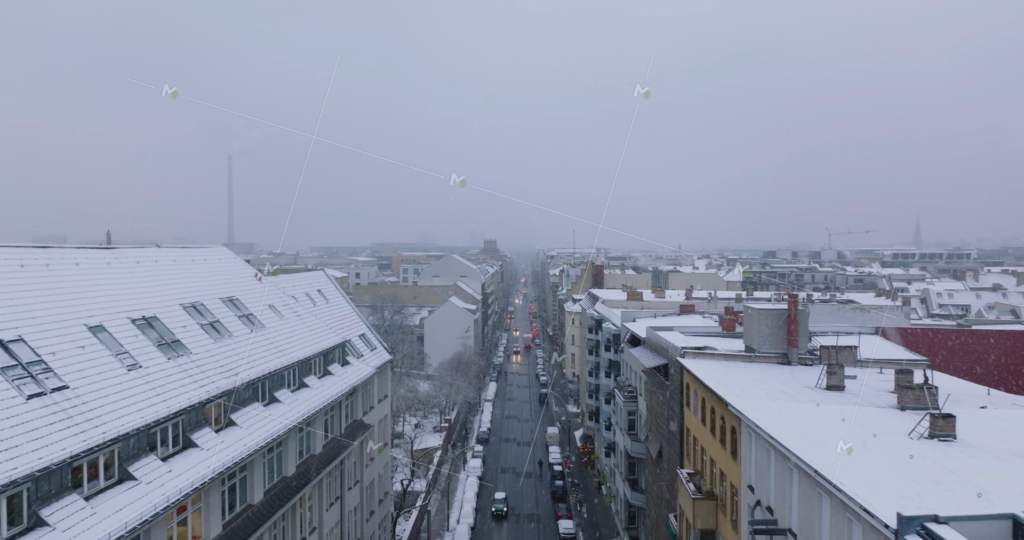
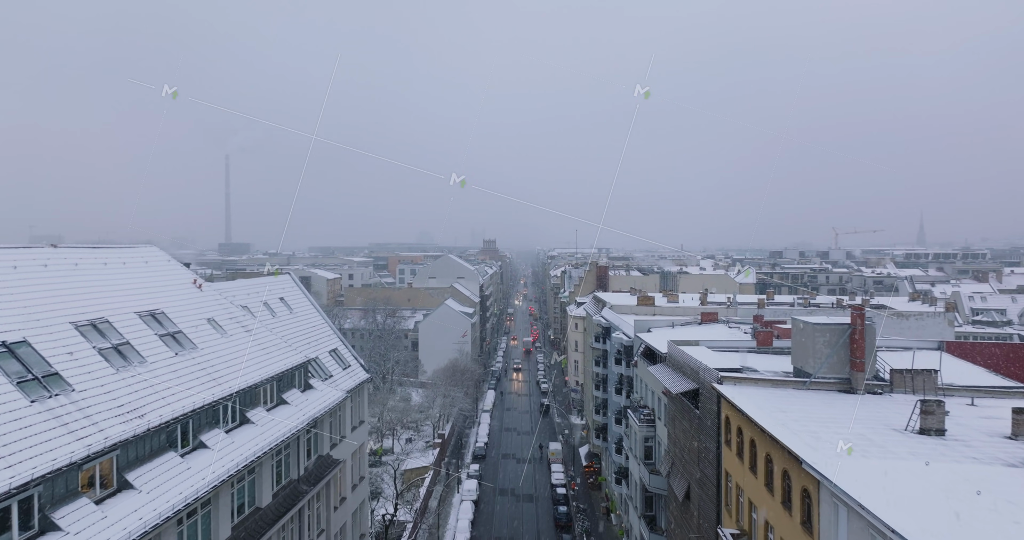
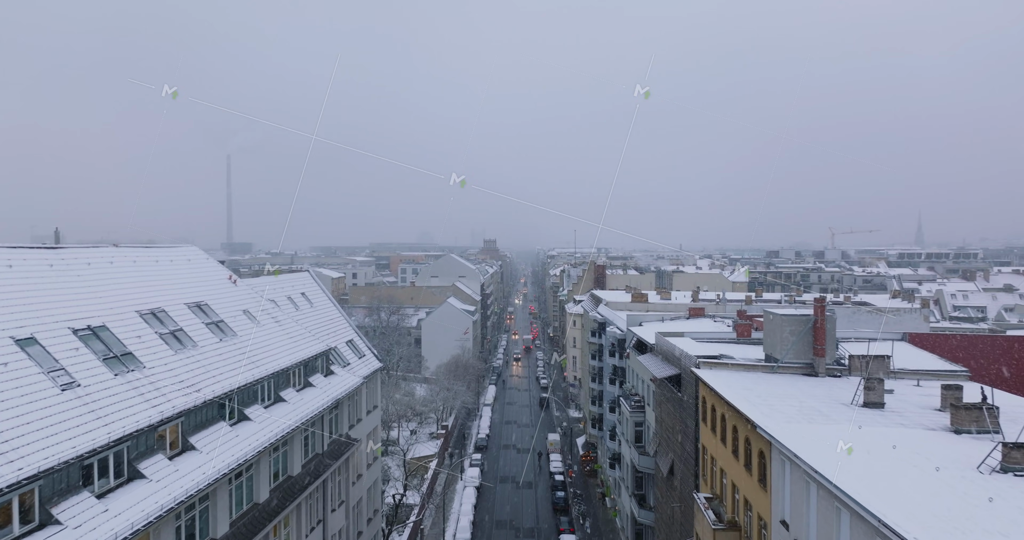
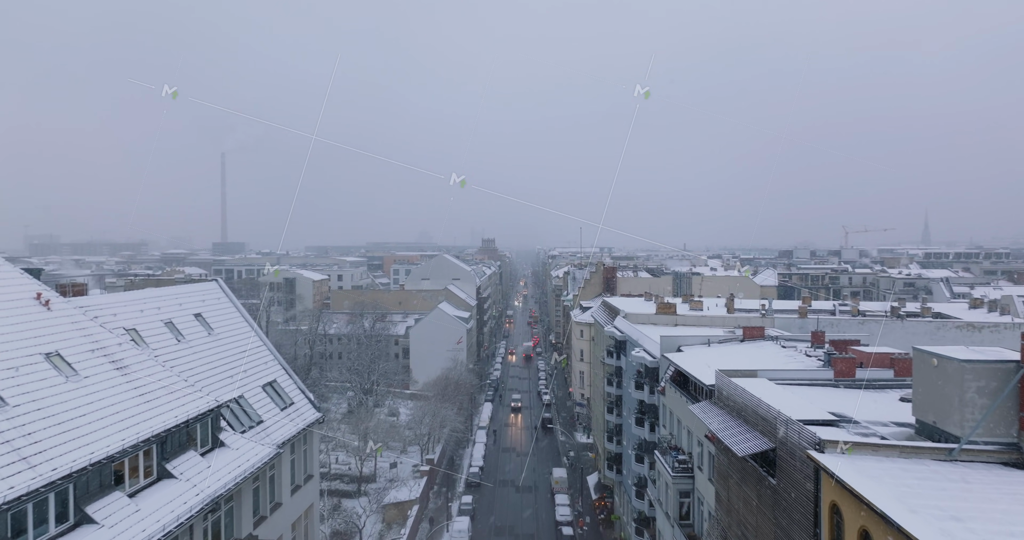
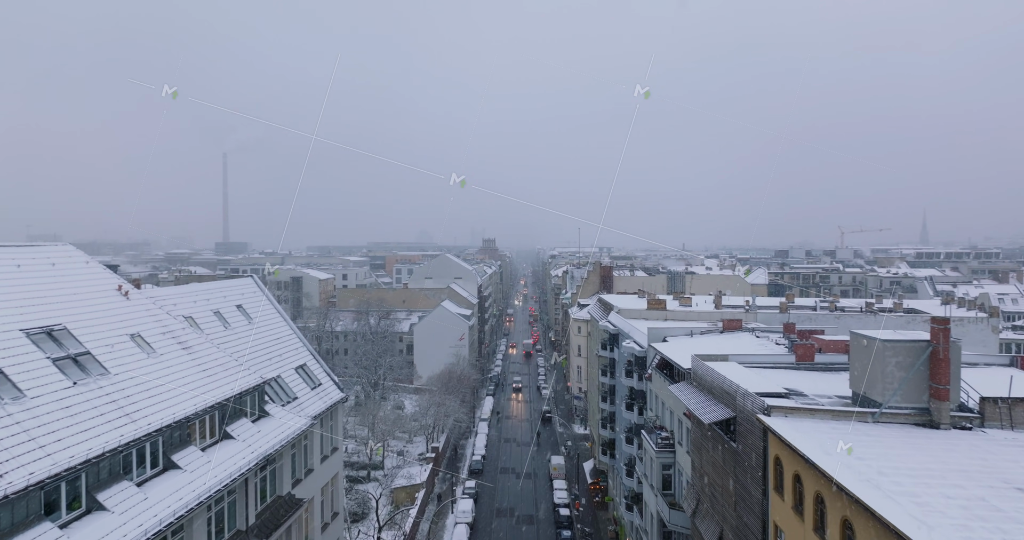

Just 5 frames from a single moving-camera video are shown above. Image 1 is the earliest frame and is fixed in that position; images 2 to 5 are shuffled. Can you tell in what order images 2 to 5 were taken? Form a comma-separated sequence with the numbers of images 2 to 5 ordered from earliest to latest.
3, 2, 5, 4
